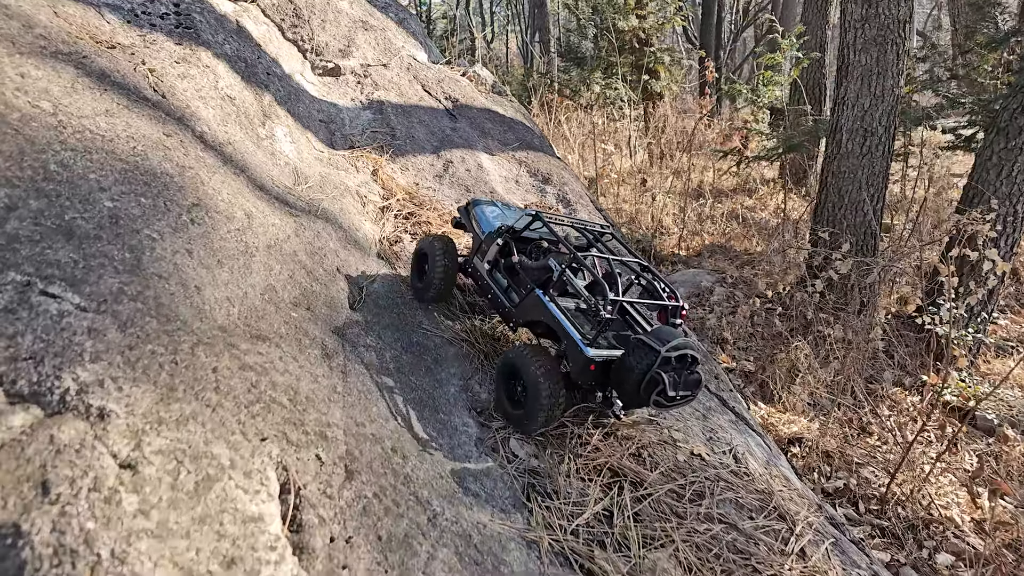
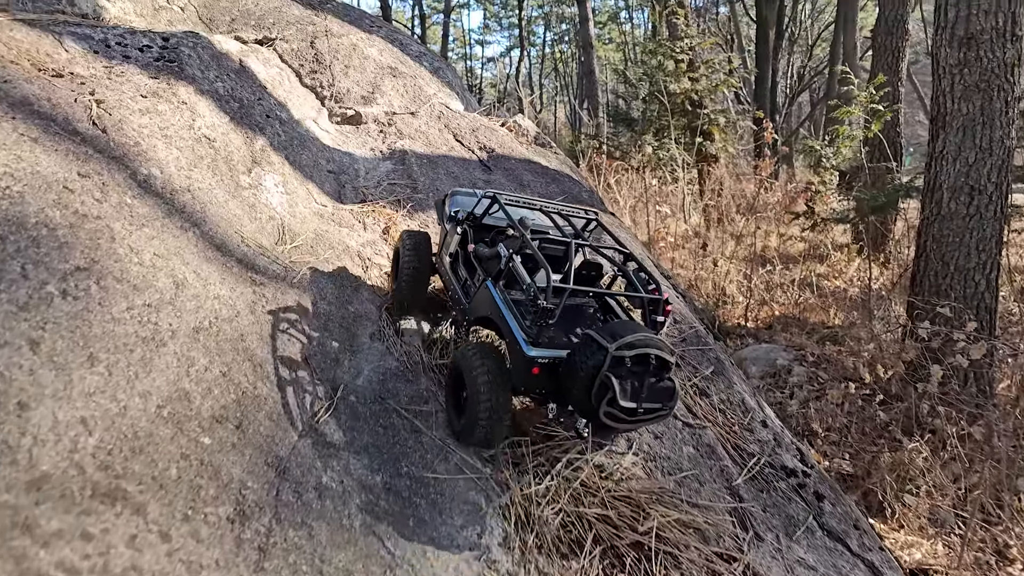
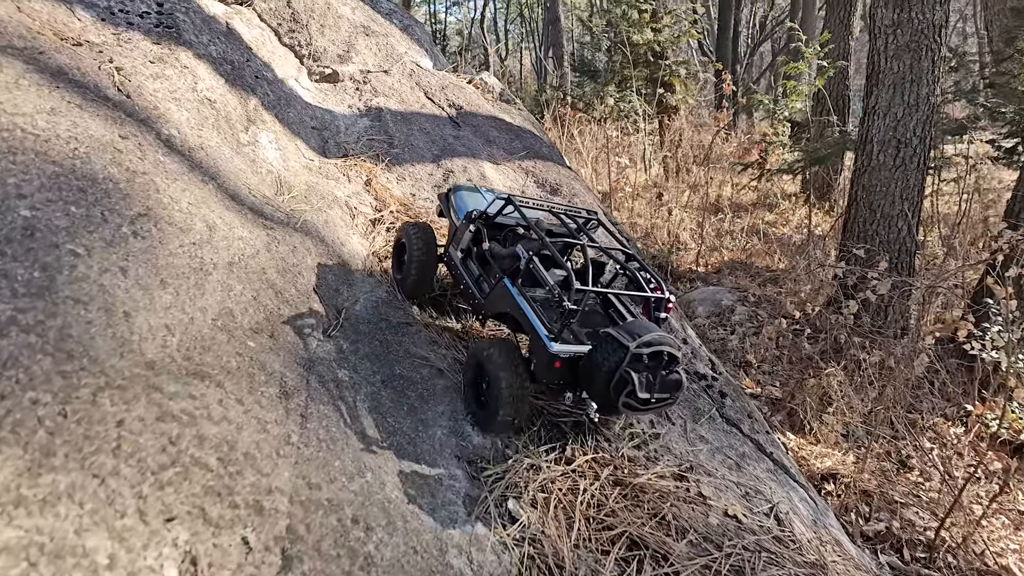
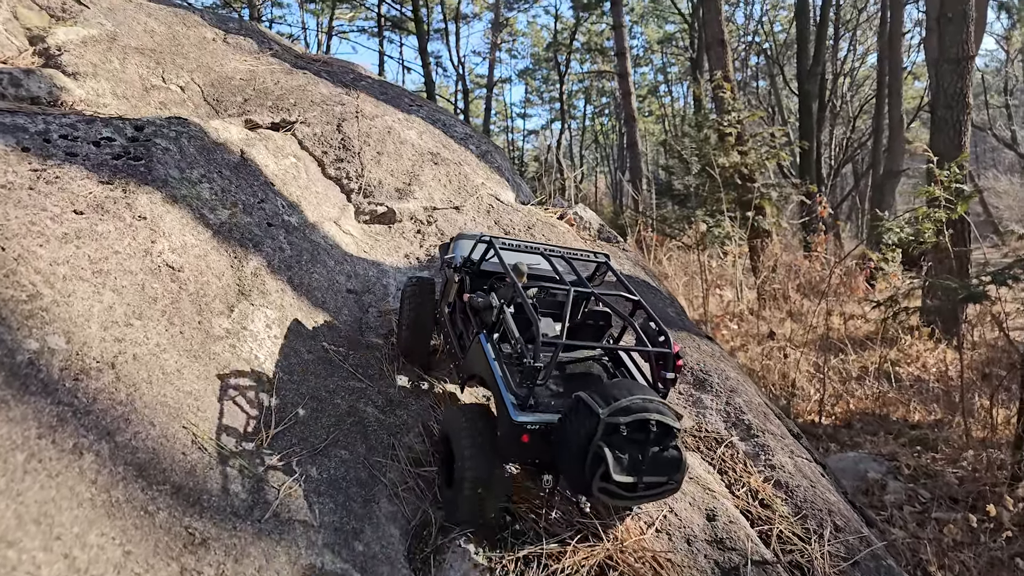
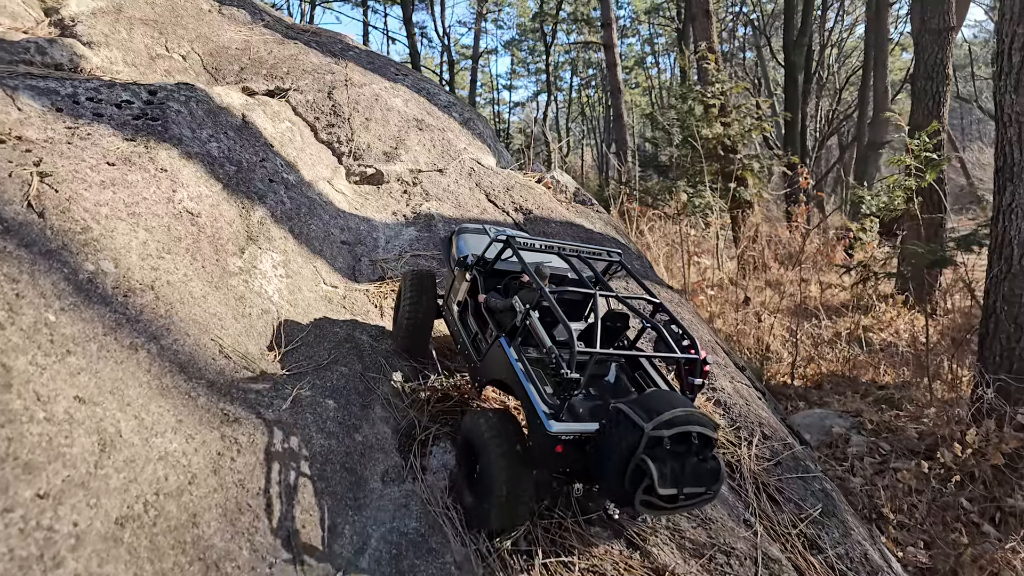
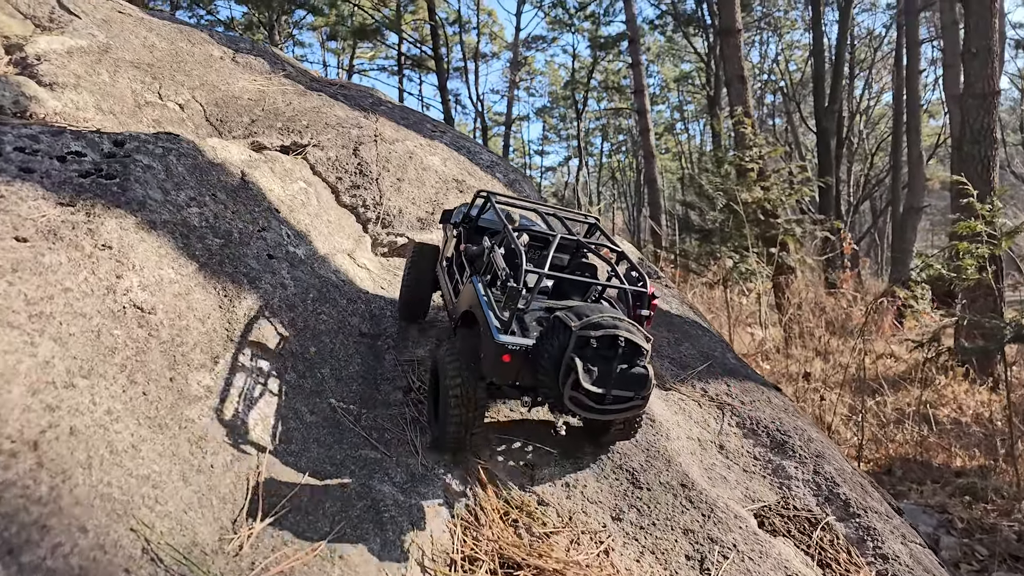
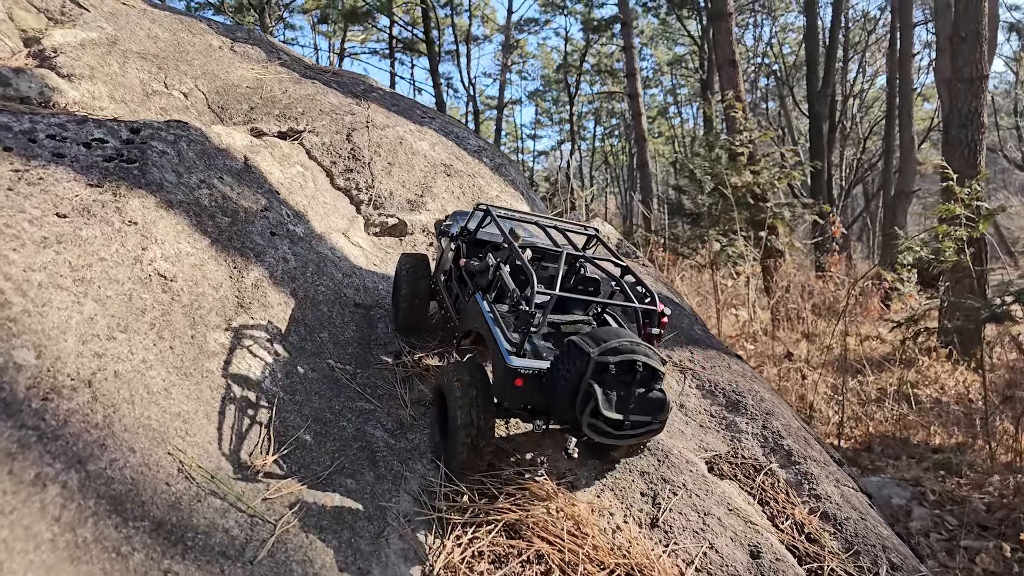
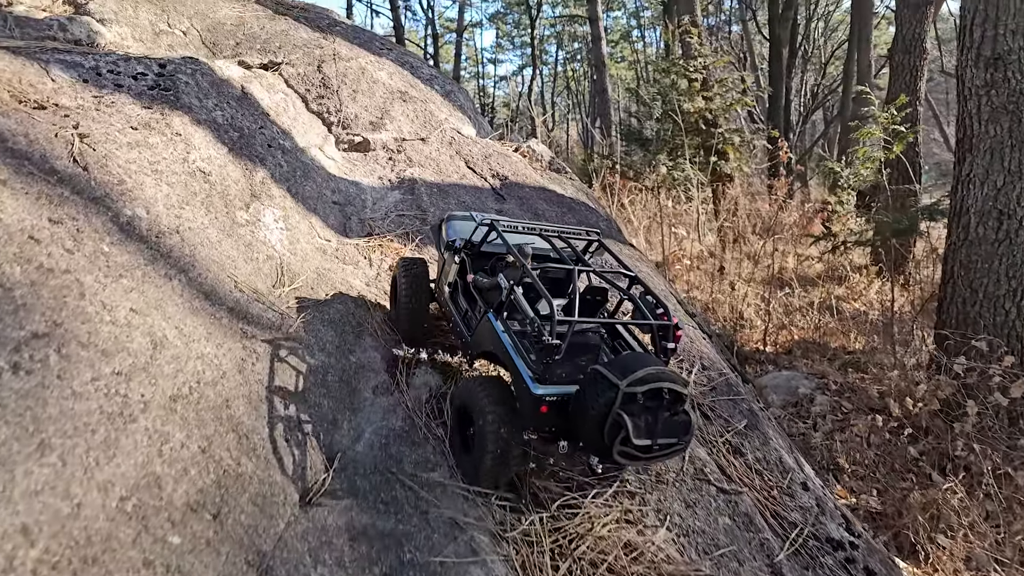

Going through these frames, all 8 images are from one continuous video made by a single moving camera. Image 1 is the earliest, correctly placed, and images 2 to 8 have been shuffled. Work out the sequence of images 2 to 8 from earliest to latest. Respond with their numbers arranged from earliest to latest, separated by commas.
3, 2, 8, 5, 4, 7, 6
